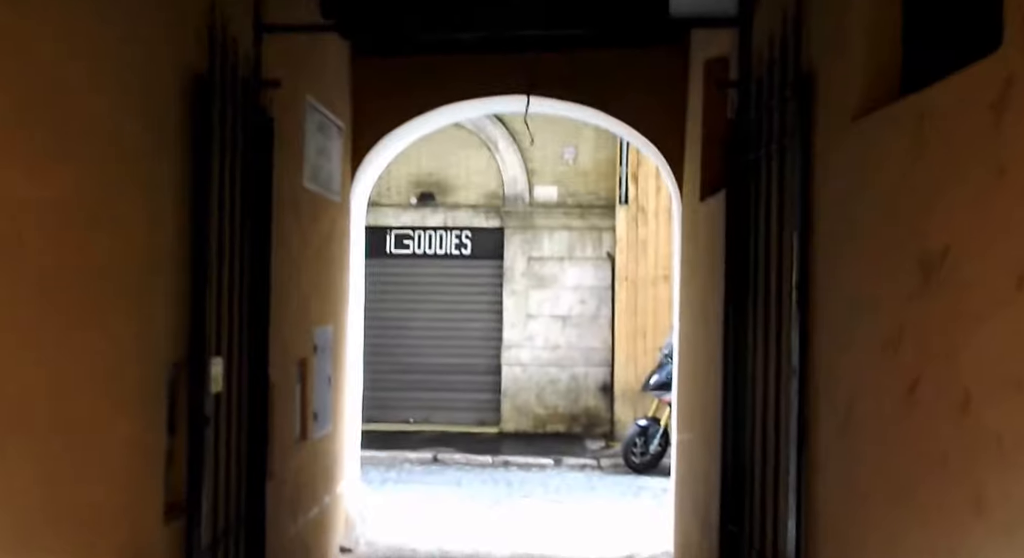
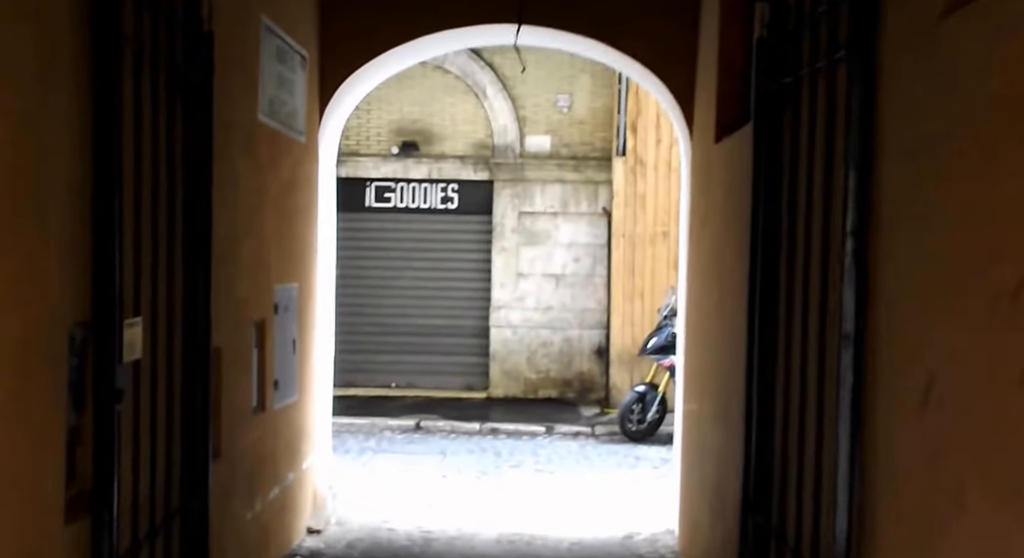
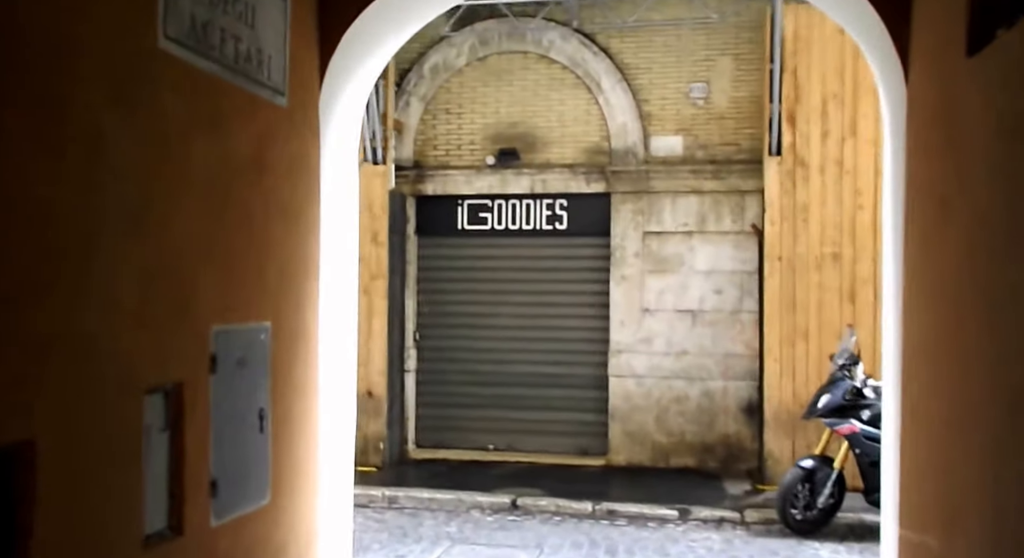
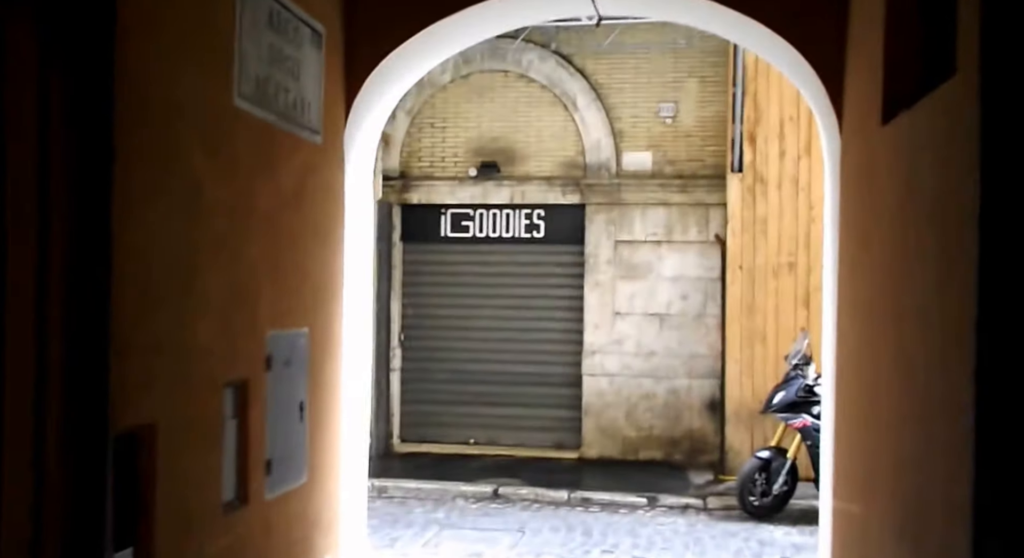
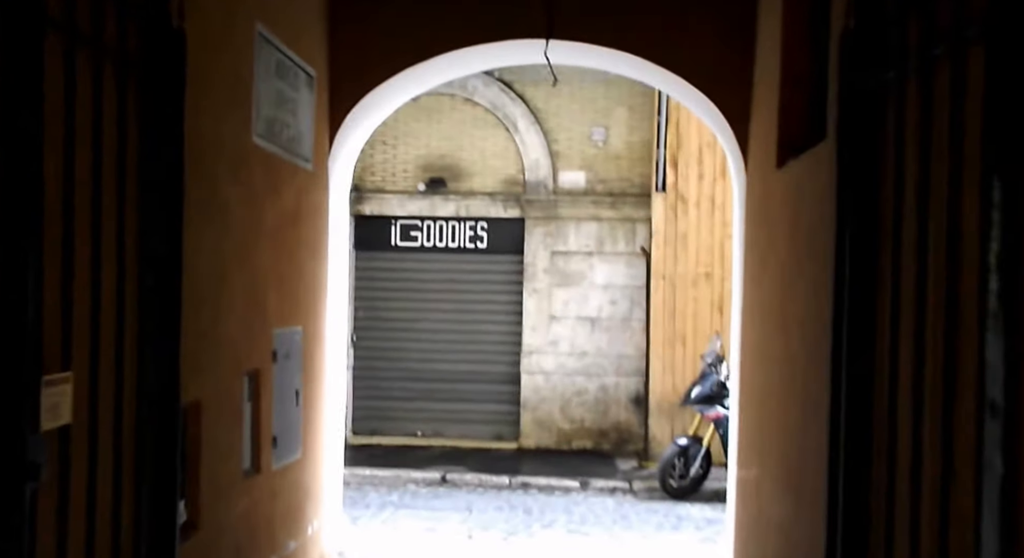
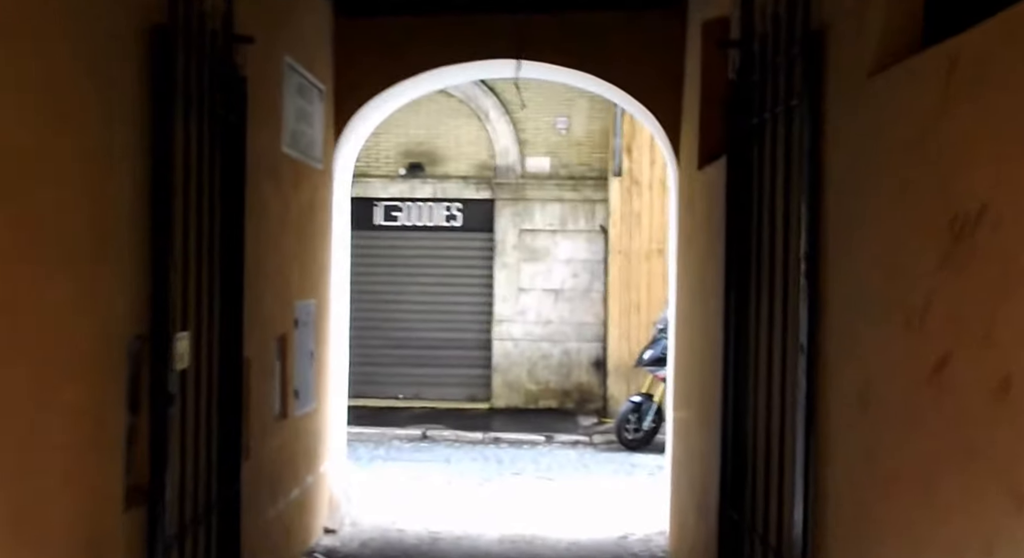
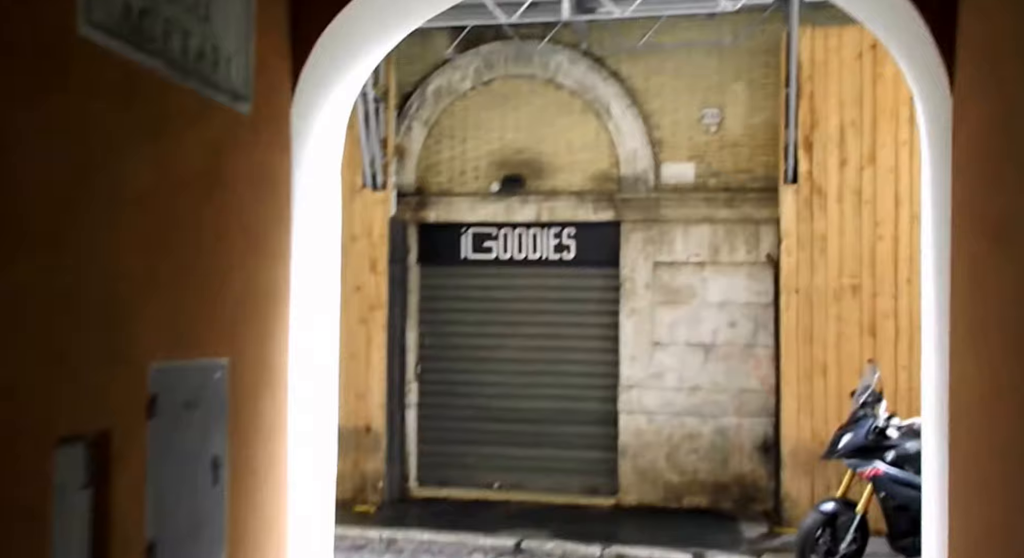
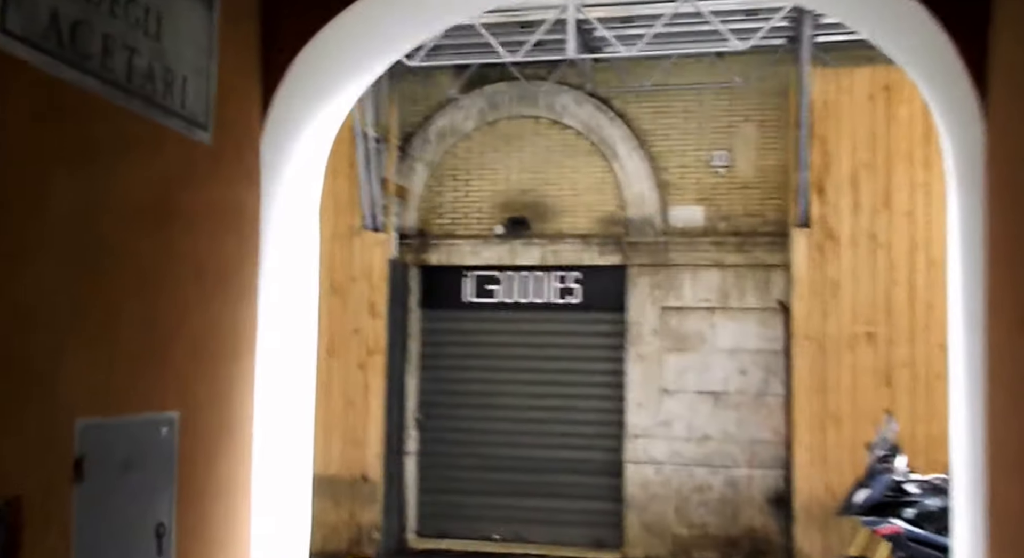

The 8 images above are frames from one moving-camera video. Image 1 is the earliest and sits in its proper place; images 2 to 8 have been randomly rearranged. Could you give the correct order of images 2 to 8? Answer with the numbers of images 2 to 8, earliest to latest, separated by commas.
6, 2, 5, 4, 3, 7, 8
